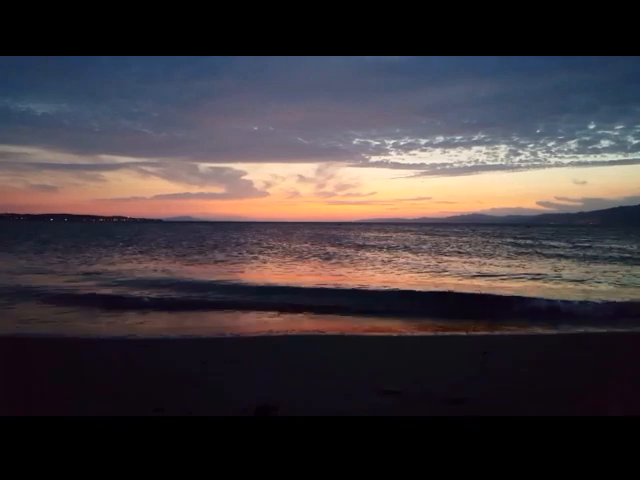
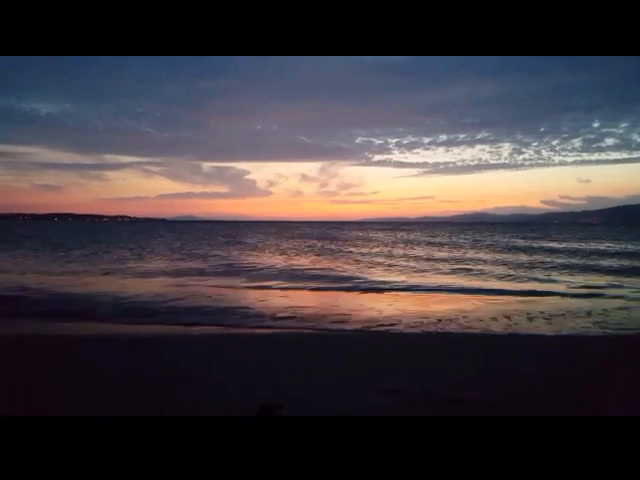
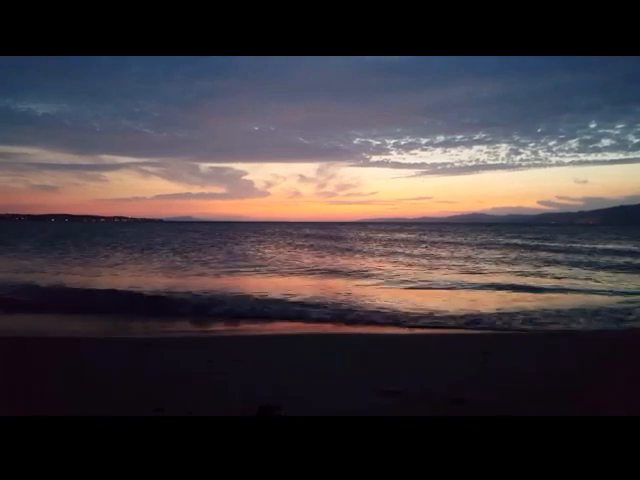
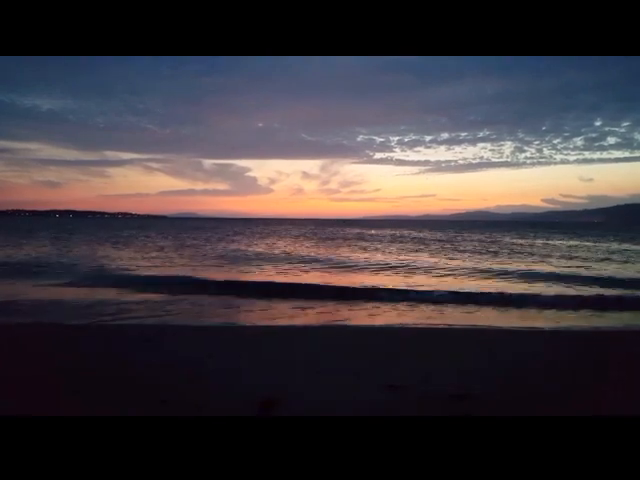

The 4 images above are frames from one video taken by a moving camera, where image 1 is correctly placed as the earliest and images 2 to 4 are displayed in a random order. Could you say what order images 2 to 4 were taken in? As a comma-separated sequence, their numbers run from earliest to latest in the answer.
3, 2, 4
